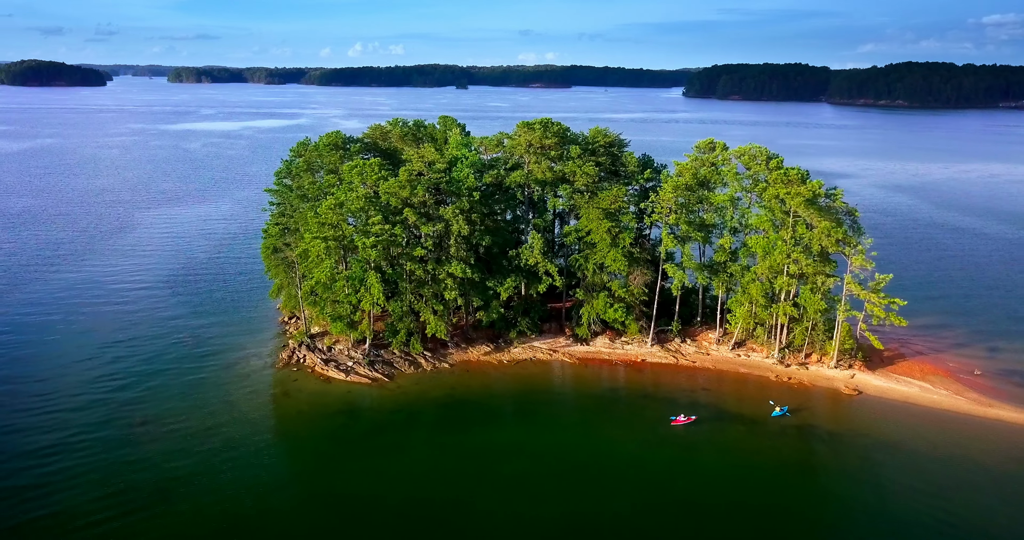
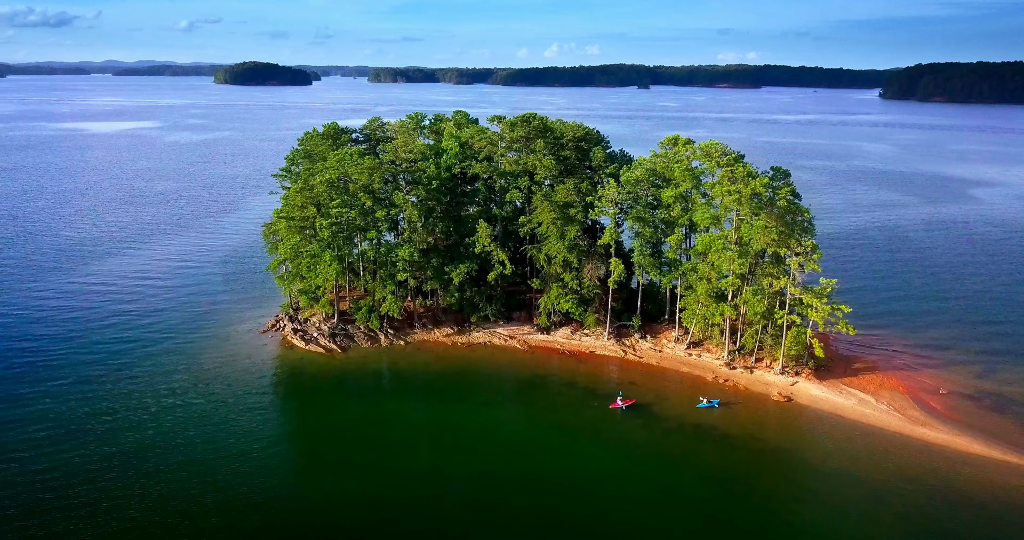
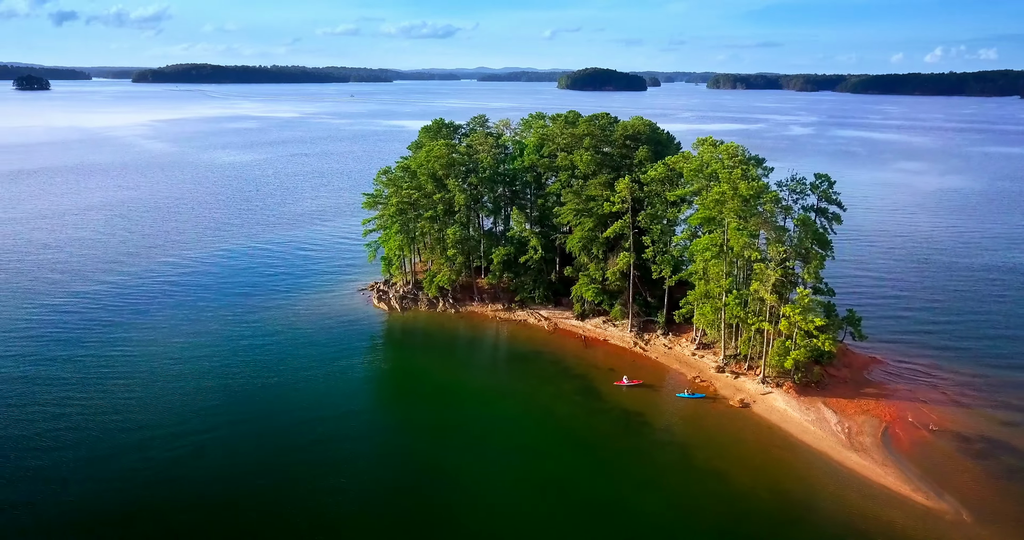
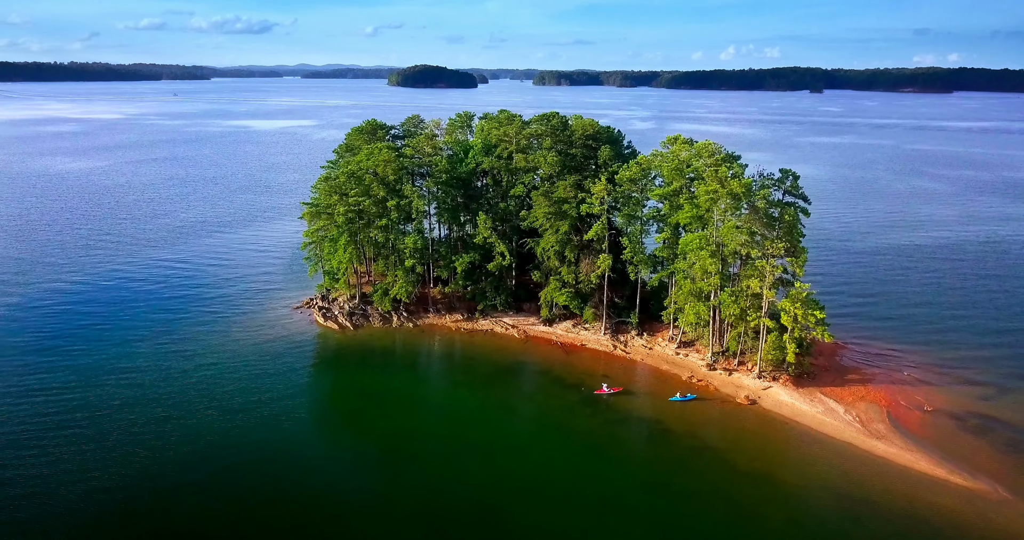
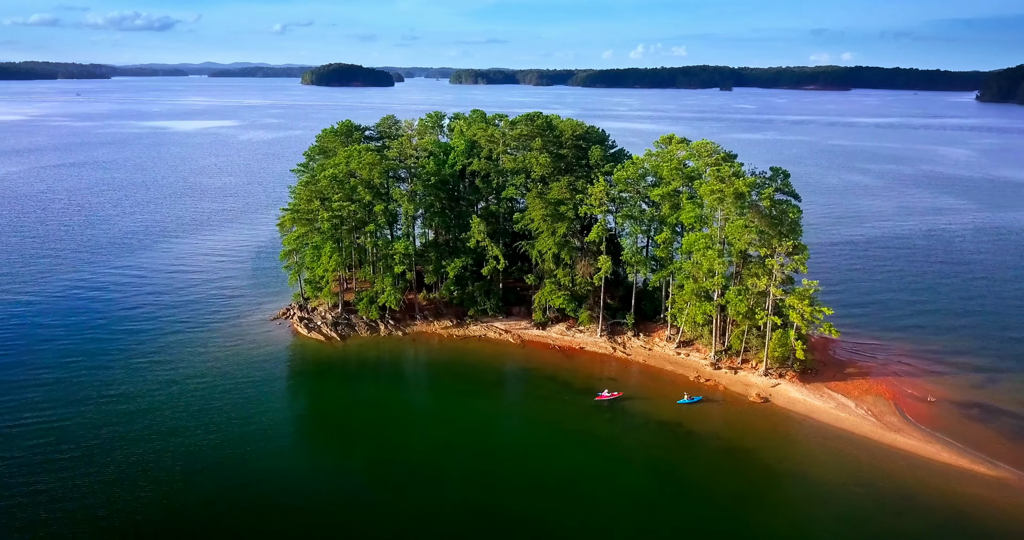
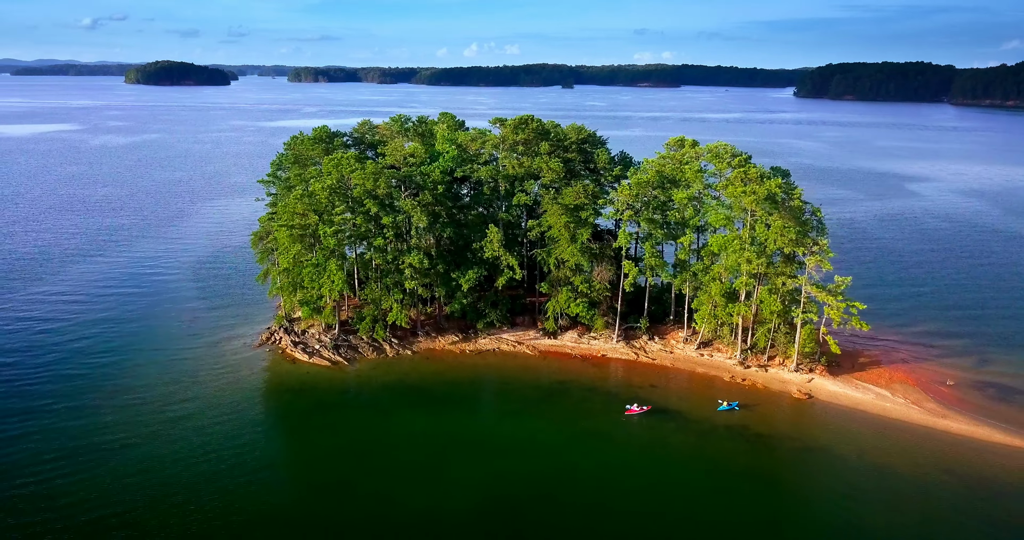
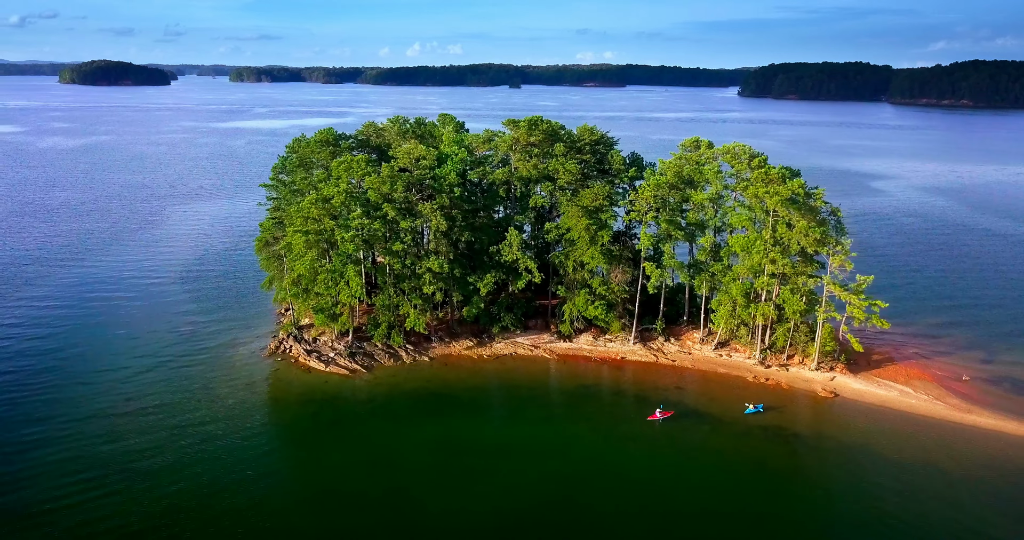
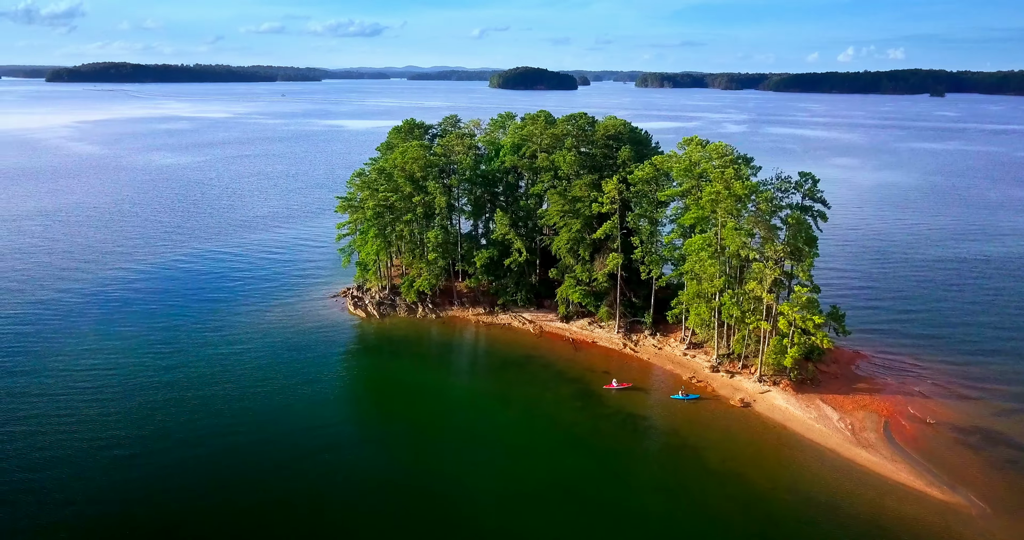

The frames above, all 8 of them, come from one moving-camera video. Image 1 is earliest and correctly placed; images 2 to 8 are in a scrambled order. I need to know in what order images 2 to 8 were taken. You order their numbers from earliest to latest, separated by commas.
7, 6, 2, 5, 4, 8, 3
